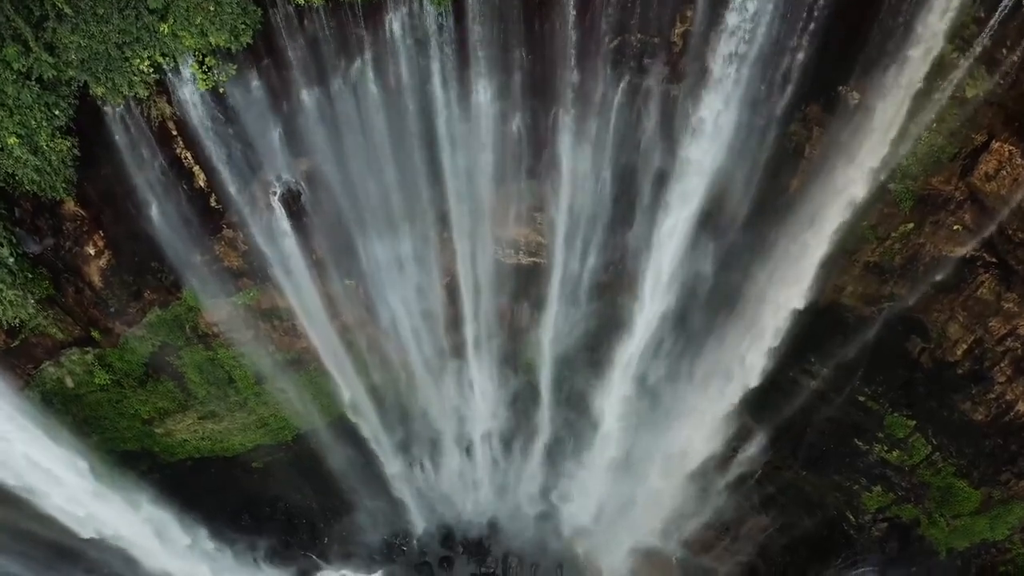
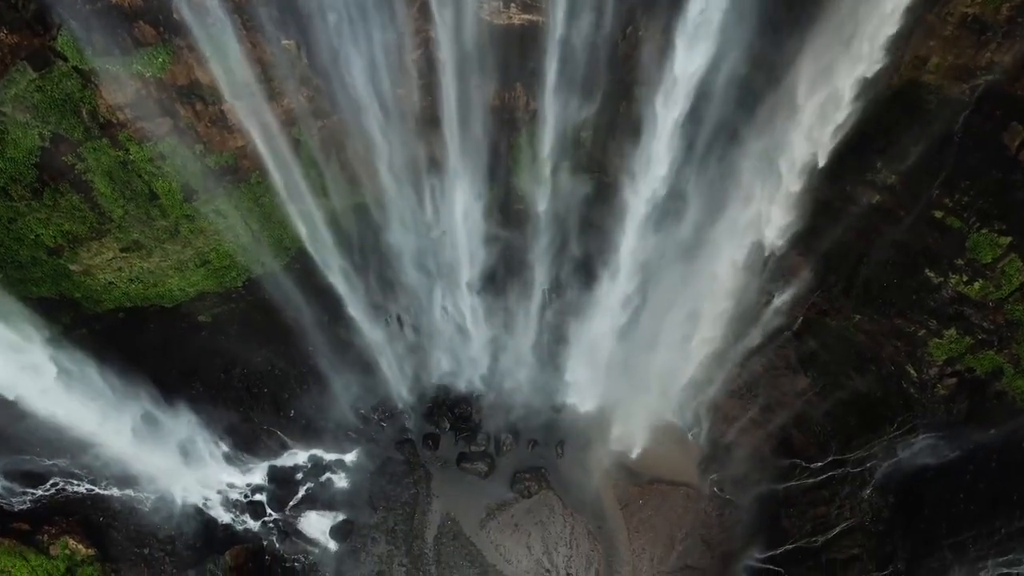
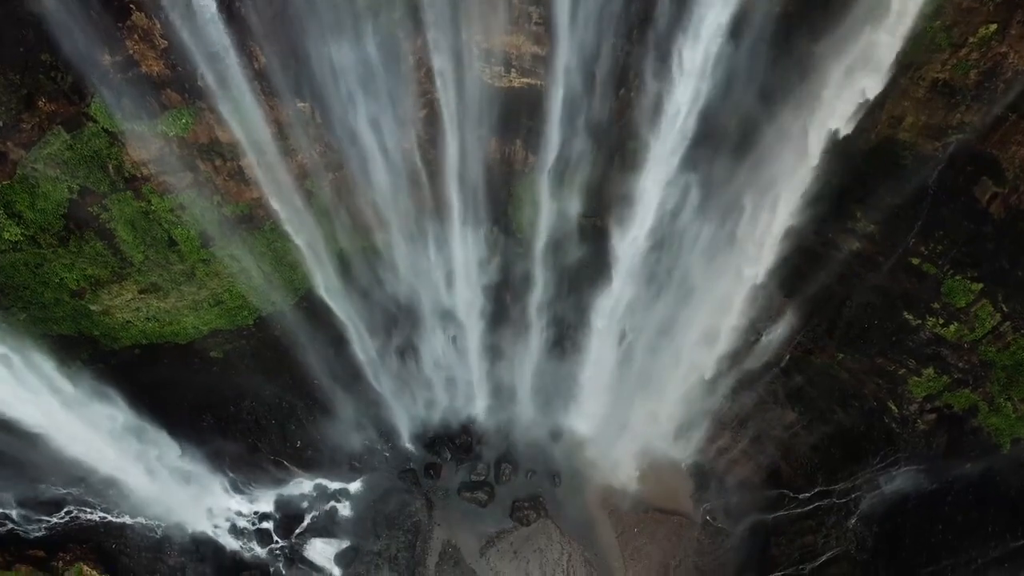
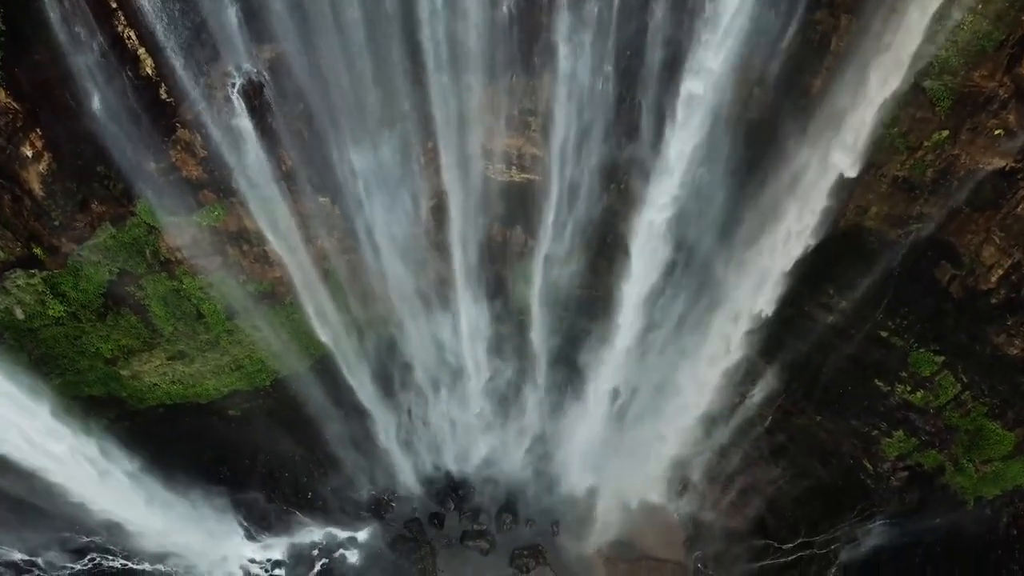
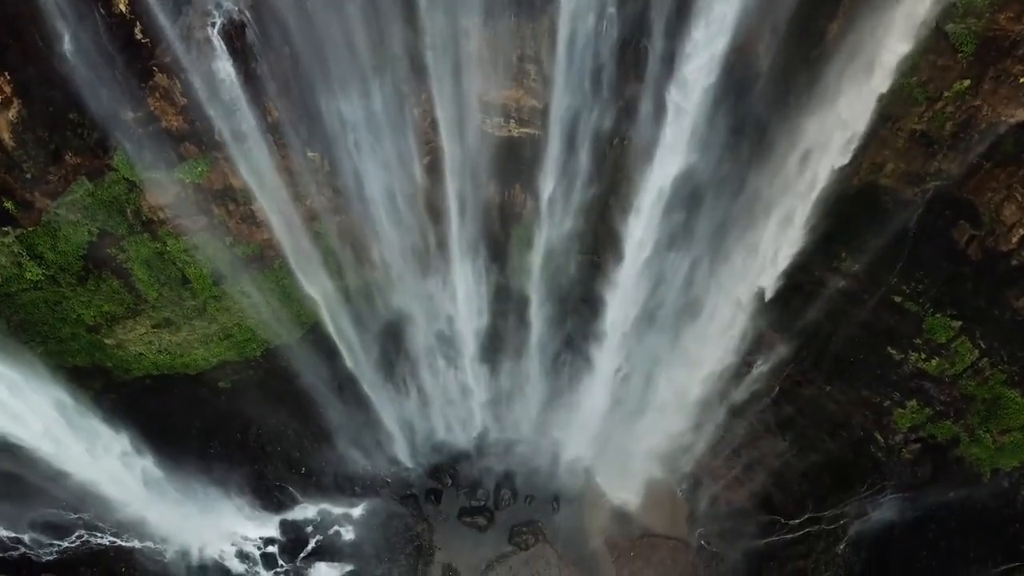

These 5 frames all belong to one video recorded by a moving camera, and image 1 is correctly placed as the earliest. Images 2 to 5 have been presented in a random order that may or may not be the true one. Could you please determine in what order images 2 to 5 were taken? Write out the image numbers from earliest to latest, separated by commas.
4, 5, 3, 2
